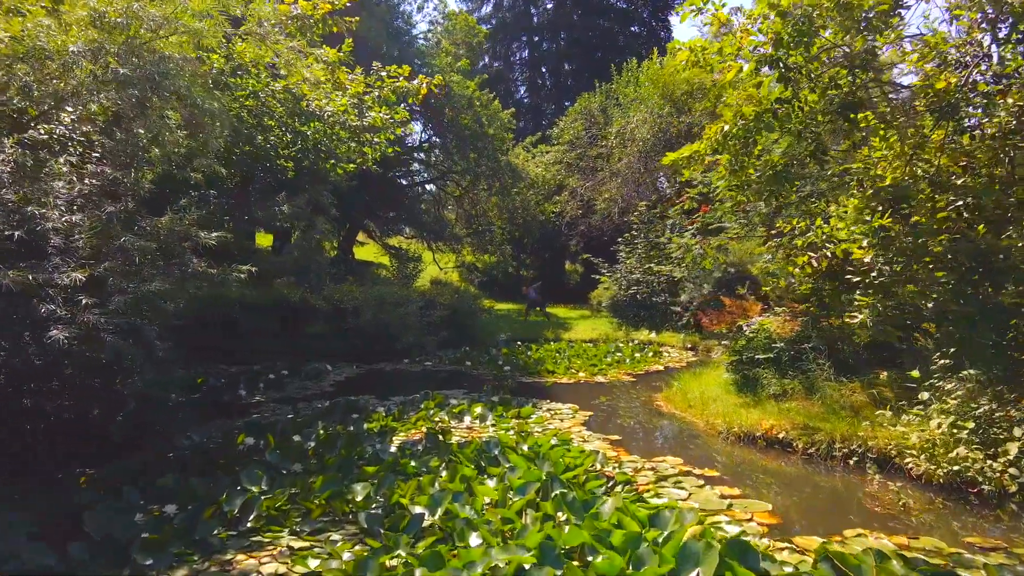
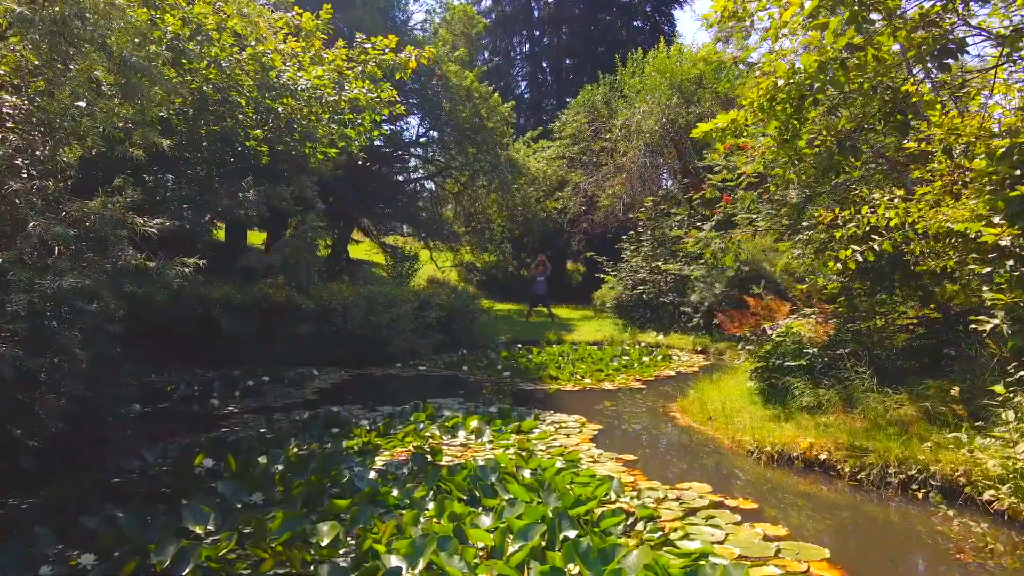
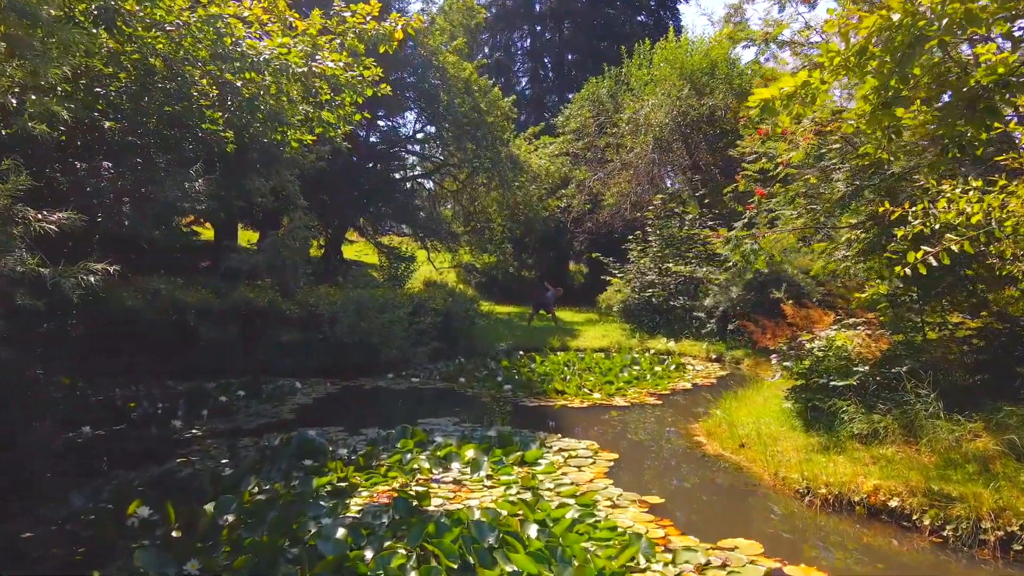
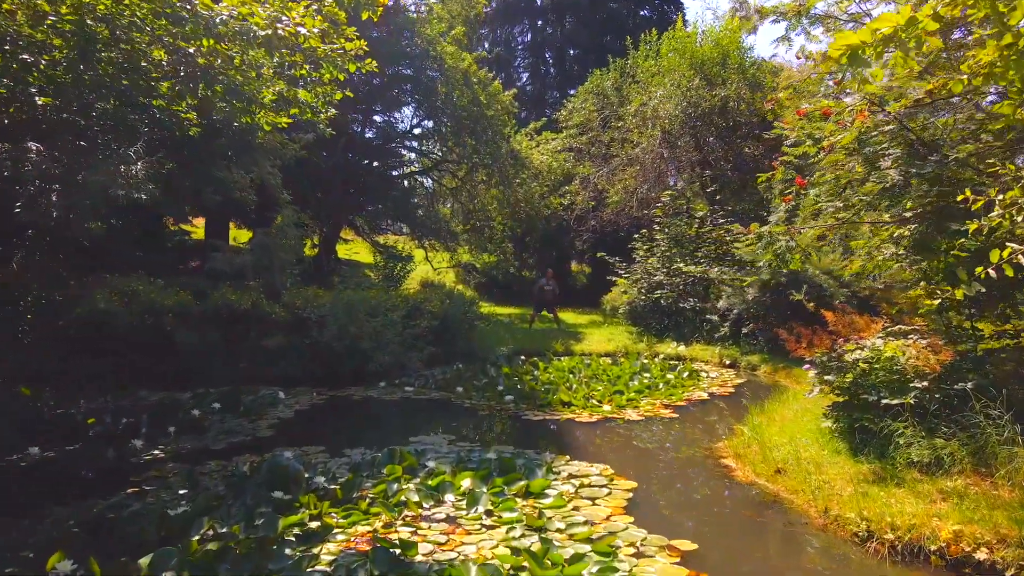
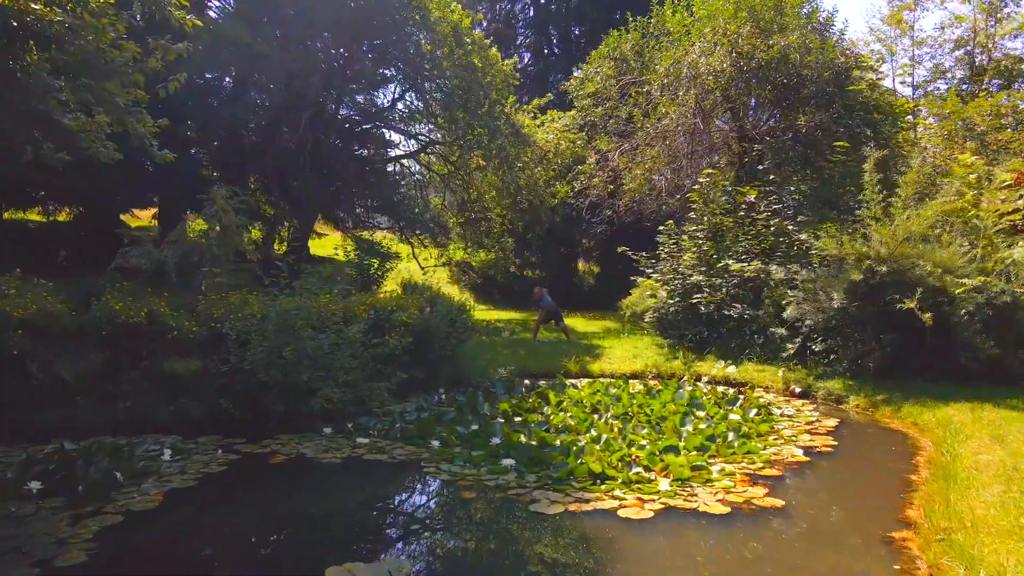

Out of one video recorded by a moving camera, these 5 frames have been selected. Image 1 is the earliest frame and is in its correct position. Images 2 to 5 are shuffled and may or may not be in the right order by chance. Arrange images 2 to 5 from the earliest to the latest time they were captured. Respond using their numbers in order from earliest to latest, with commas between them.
2, 3, 4, 5
